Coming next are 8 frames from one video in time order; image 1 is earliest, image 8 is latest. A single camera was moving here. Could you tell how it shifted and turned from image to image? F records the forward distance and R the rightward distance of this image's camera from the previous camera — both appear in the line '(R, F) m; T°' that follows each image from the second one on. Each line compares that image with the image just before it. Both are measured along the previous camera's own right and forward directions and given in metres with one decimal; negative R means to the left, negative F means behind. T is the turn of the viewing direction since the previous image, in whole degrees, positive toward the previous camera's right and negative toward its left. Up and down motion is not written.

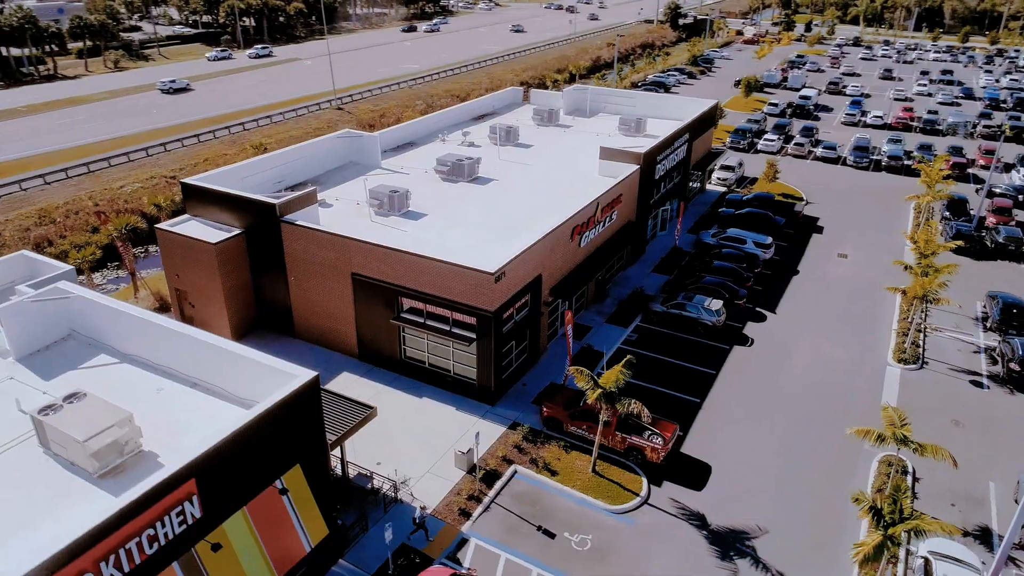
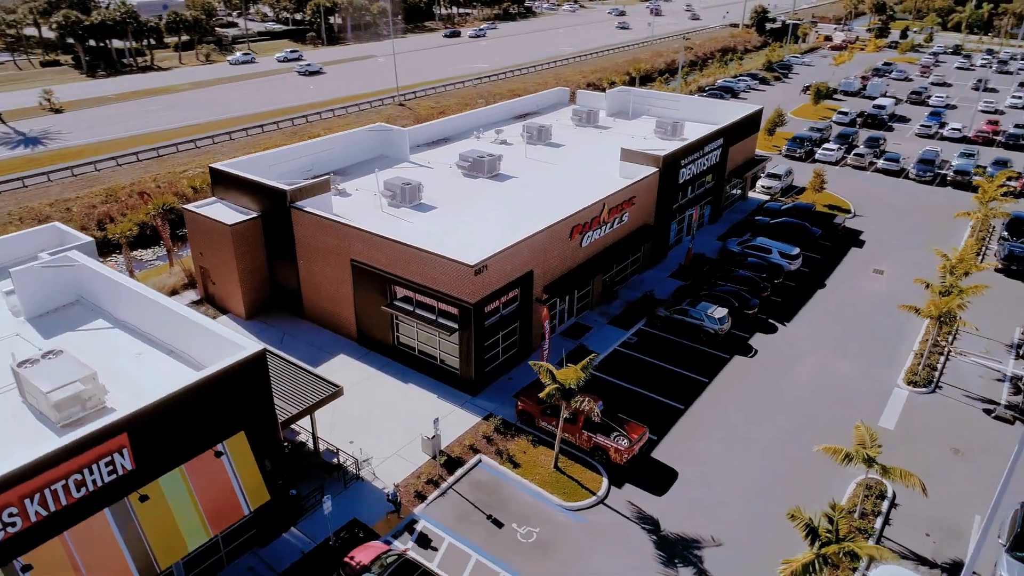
(+3.7, -0.2) m; -7°
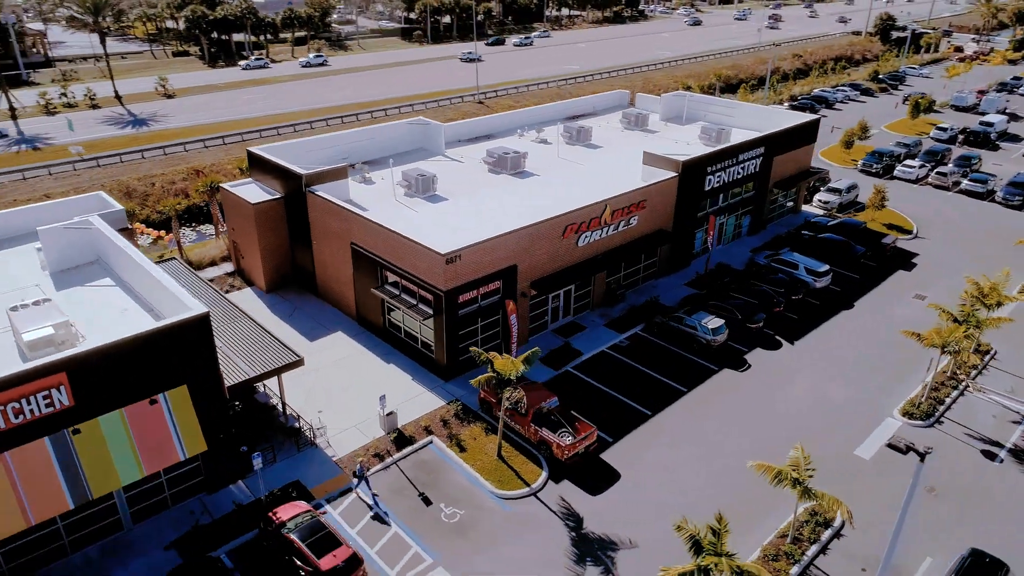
(+5.3, -0.2) m; -9°
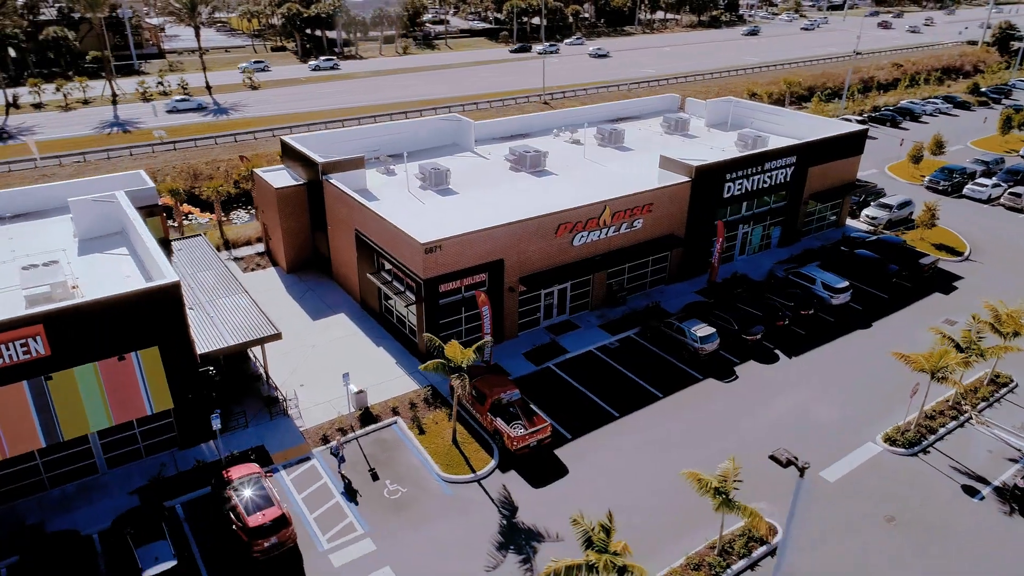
(+4.6, -0.3) m; -8°
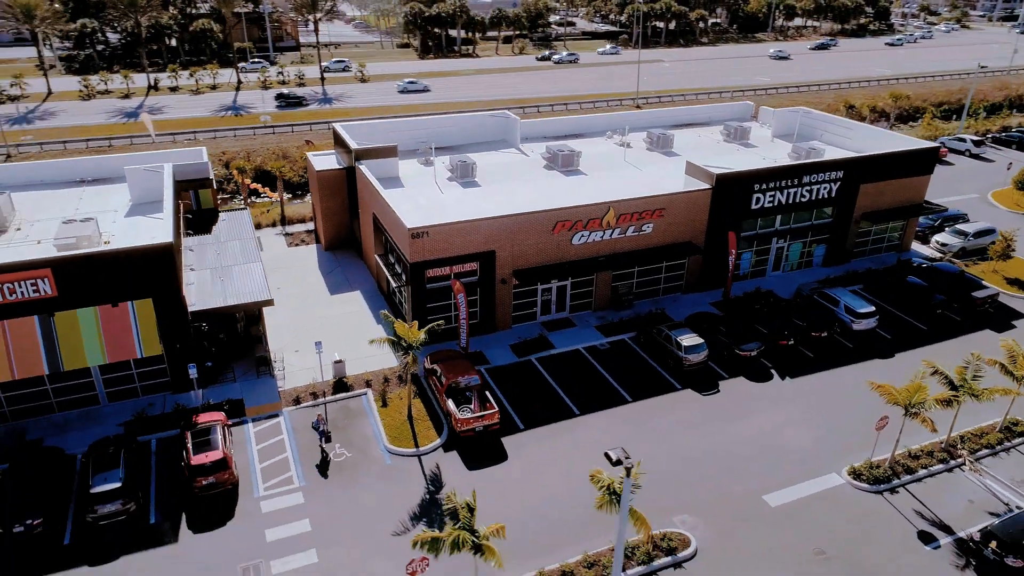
(+6.2, -0.2) m; -11°
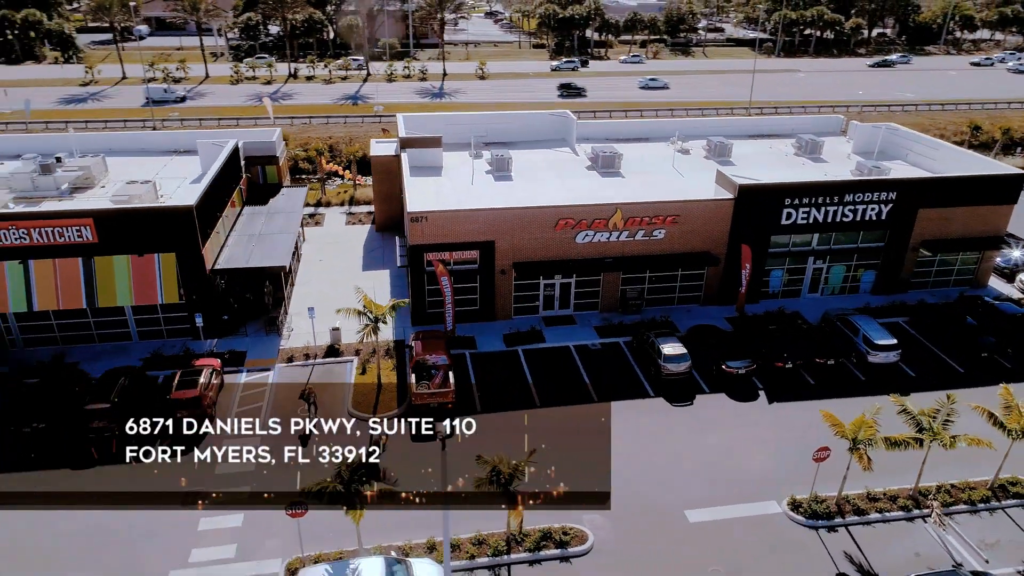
(+6.9, -0.2) m; -12°
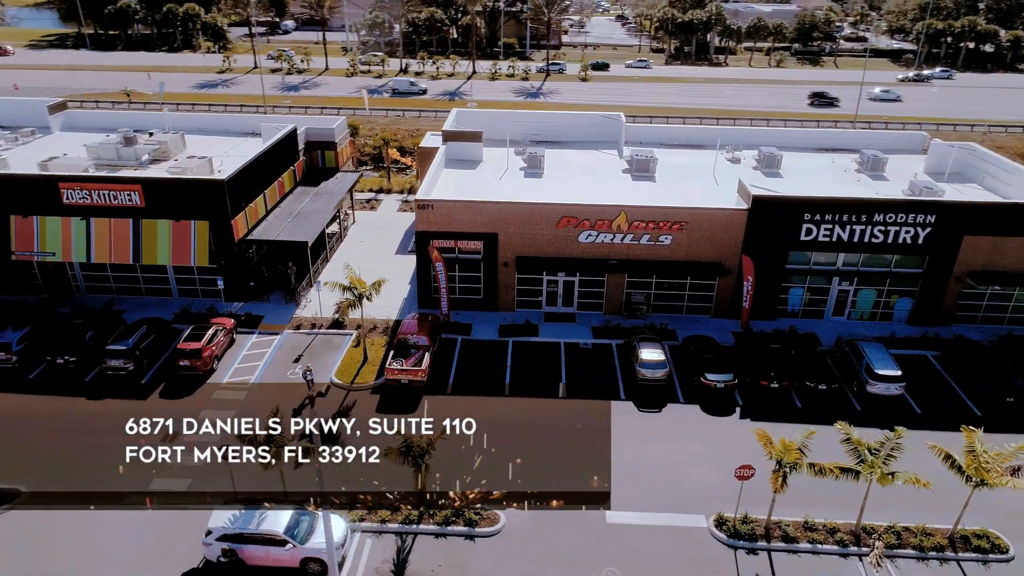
(+6.2, -0.3) m; -11°
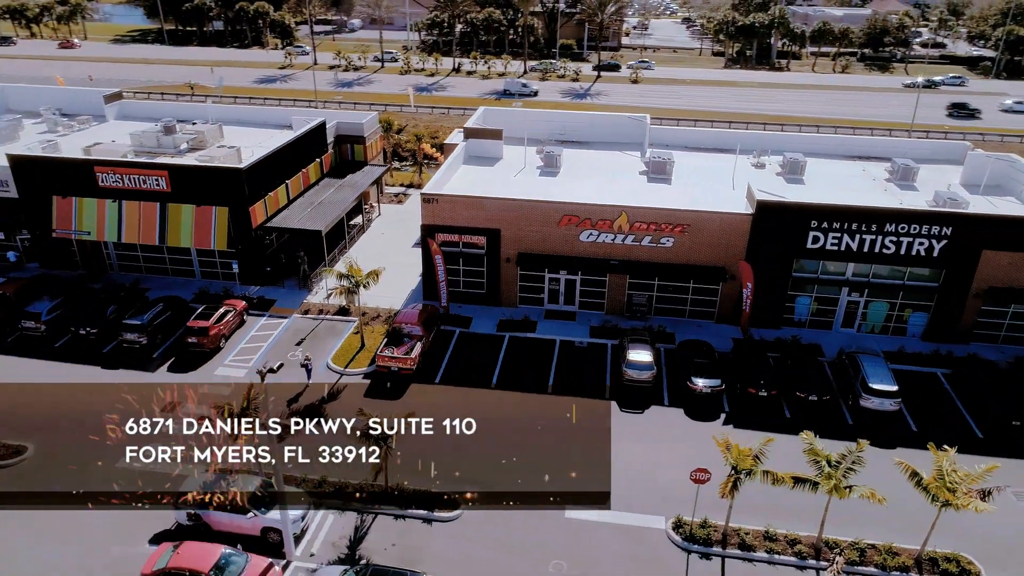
(+3.1, -0.3) m; -5°
